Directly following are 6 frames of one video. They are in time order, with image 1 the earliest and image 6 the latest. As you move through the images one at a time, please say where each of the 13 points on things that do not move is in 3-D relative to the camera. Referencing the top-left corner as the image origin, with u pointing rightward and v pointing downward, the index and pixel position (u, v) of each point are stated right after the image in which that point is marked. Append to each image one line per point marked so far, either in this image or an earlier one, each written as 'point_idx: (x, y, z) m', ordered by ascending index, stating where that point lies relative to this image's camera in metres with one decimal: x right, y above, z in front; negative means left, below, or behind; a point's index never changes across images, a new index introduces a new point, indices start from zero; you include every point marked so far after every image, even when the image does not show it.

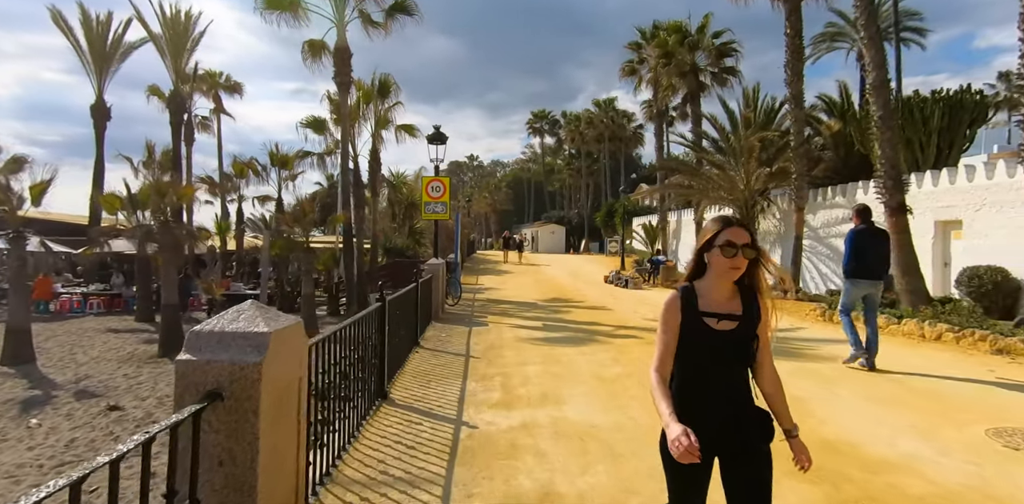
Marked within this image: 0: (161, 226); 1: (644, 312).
0: (-7.0, +0.5, +11.5) m
1: (+2.7, -1.2, +11.9) m
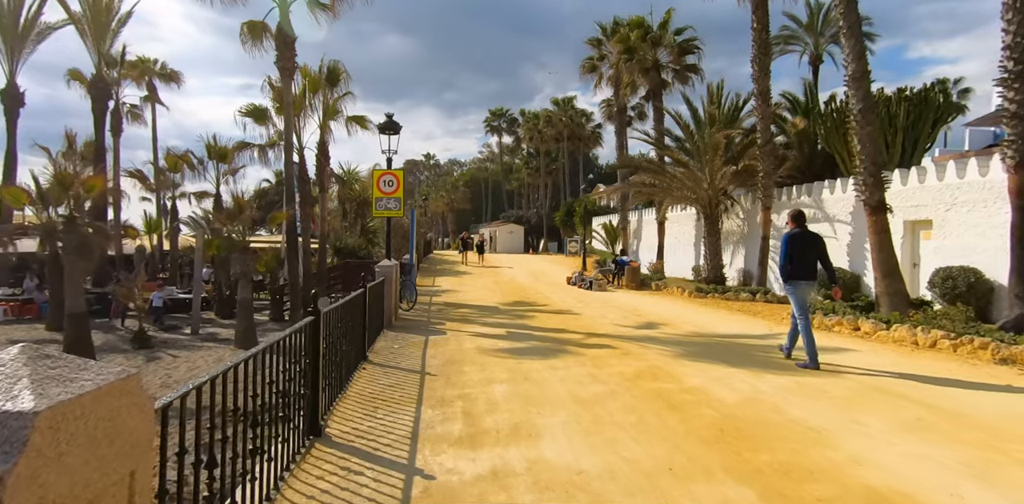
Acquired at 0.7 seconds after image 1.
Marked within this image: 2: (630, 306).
0: (-7.7, +0.5, +10.1) m
1: (+1.9, -1.2, +11.2) m
2: (+2.6, -1.2, +12.8) m
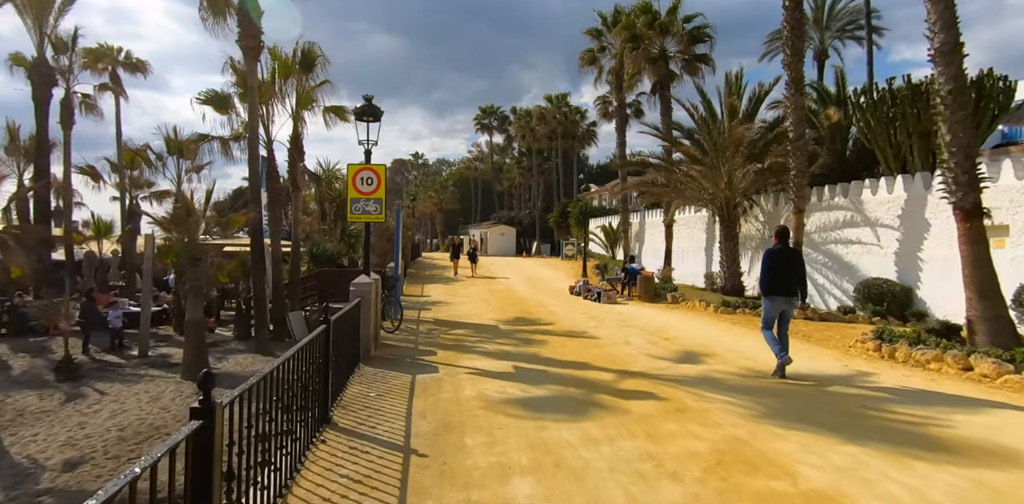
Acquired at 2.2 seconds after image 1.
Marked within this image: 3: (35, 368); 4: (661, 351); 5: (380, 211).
0: (-7.6, +0.3, +8.0) m
1: (+2.0, -1.4, +9.3) m
2: (+2.6, -1.4, +10.9) m
3: (-8.9, -2.2, +10.9) m
4: (+2.2, -1.4, +8.5) m
5: (-2.0, +0.6, +9.0) m
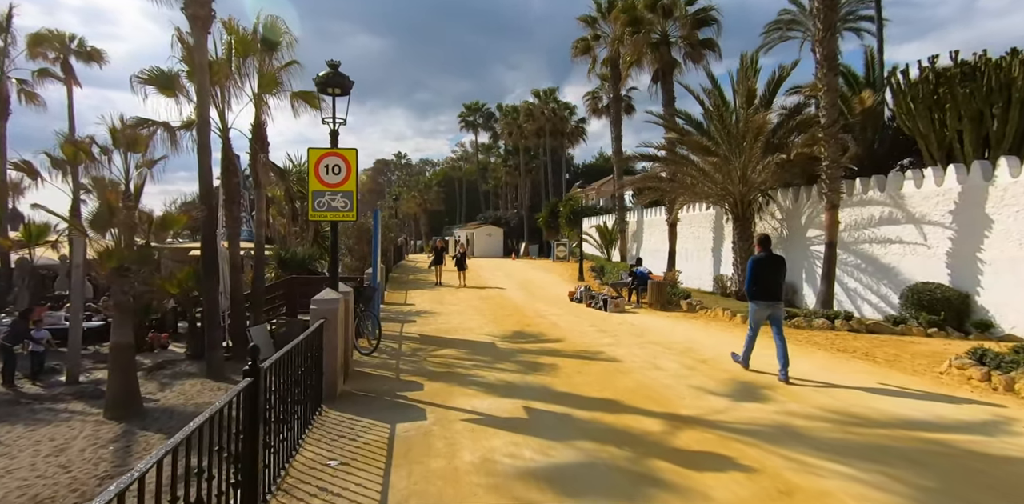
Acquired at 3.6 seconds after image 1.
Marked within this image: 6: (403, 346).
0: (-7.5, +0.2, +6.0) m
1: (+2.1, -1.5, +7.6) m
2: (+2.6, -1.5, +9.2) m
3: (-8.9, -2.3, +8.9) m
4: (+2.3, -1.5, +6.8) m
5: (-2.0, +0.5, +7.1) m
6: (-1.8, -1.6, +9.7) m
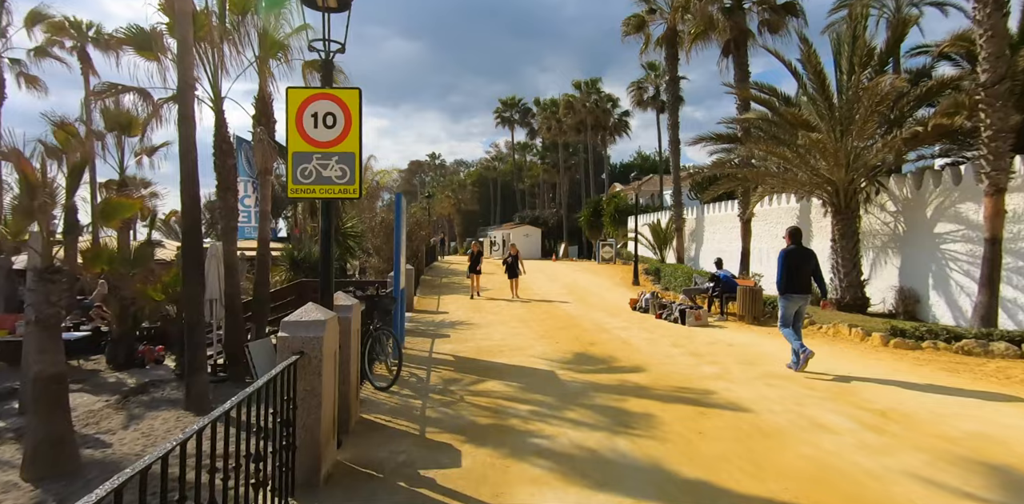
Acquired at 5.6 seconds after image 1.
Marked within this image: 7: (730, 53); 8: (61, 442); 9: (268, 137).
0: (-6.9, +0.2, +3.8) m
1: (+2.8, -1.5, +4.8) m
2: (+3.4, -1.4, +6.5) m
3: (-8.1, -2.3, +6.8) m
4: (+2.9, -1.5, +4.1) m
5: (-1.3, +0.6, +4.6) m
6: (-1.0, -1.5, +7.2) m
7: (+6.8, +6.3, +18.4) m
8: (-4.7, -2.0, +6.0) m
9: (-4.6, +2.2, +11.1) m
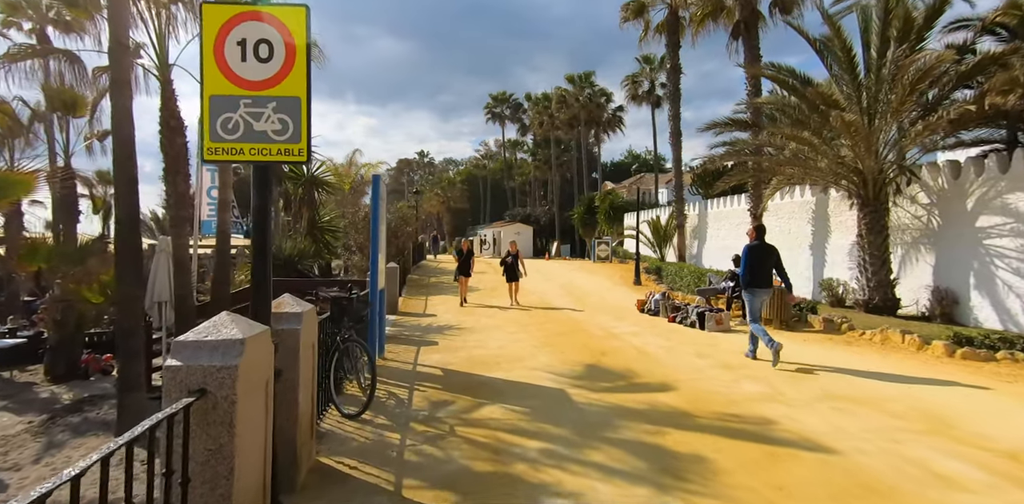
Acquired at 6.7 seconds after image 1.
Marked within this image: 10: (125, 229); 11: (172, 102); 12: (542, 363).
0: (-6.8, +0.3, +2.3) m
1: (+2.8, -1.4, +3.5) m
2: (+3.4, -1.4, +5.2) m
3: (-8.1, -2.2, +5.3) m
4: (+3.0, -1.4, +2.8) m
5: (-1.2, +0.7, +3.3) m
6: (-1.0, -1.5, +5.8) m
7: (+6.6, +6.4, +17.1) m
8: (-4.7, -2.0, +4.6) m
9: (-4.7, +2.3, +9.7) m
10: (-4.9, +0.2, +7.5) m
11: (-5.0, +2.2, +8.7) m
12: (+0.4, -1.4, +7.6) m
